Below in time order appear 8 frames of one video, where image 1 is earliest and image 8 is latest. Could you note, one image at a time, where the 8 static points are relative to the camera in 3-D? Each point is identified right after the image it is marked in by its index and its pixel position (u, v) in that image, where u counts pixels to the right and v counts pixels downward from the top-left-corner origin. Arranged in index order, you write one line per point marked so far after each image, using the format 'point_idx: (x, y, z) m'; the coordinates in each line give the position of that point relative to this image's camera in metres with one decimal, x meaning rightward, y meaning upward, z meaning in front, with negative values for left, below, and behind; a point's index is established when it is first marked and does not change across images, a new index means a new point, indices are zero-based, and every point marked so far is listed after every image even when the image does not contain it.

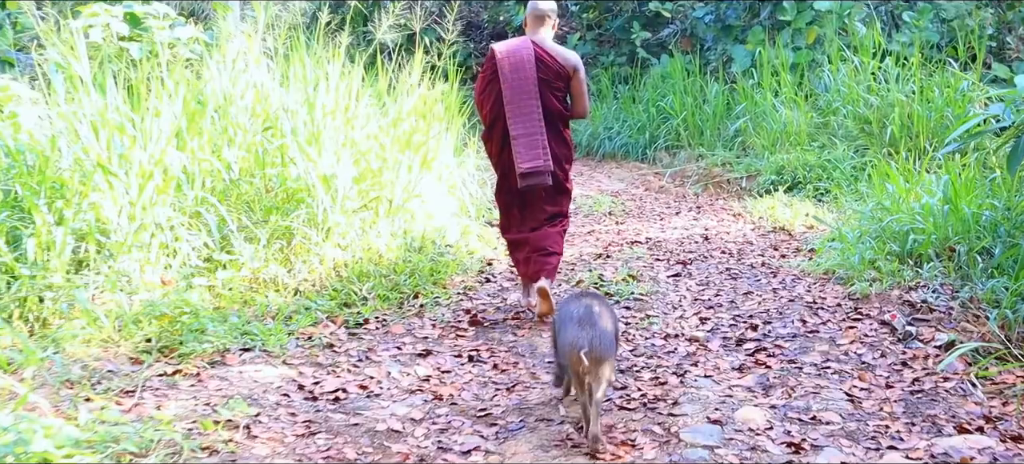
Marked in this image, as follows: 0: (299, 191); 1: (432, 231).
0: (-0.8, +0.1, +4.5) m
1: (-0.3, 0.0, +4.9) m
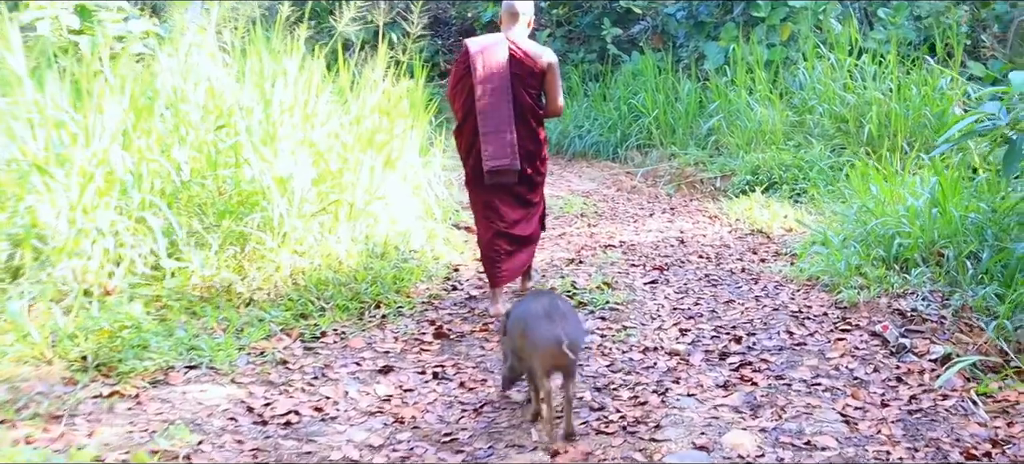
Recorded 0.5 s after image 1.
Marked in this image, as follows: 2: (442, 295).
0: (-0.9, +0.1, +4.2) m
1: (-0.4, 0.0, +4.6) m
2: (-0.2, -0.2, +4.2) m
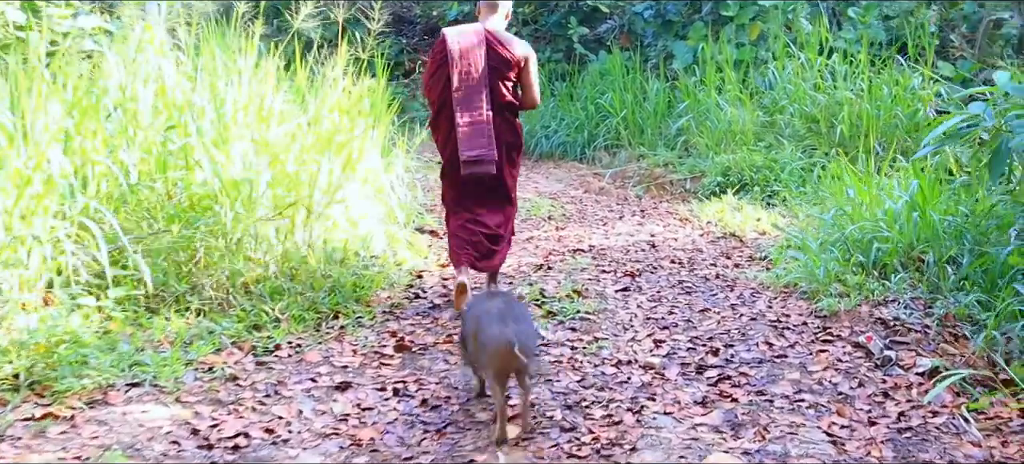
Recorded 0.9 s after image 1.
0: (-1.0, +0.1, +4.0) m
1: (-0.6, 0.0, +4.4) m
2: (-0.3, -0.2, +4.0) m
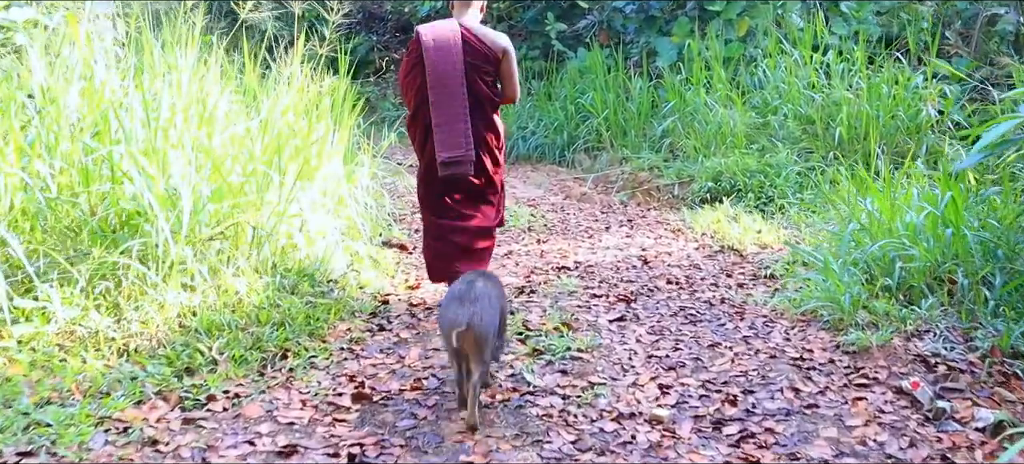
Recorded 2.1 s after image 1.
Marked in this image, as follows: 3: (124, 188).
0: (-1.0, 0.0, +3.4) m
1: (-0.6, -0.1, +3.9) m
2: (-0.4, -0.3, +3.4) m
3: (-1.1, +0.1, +3.4) m
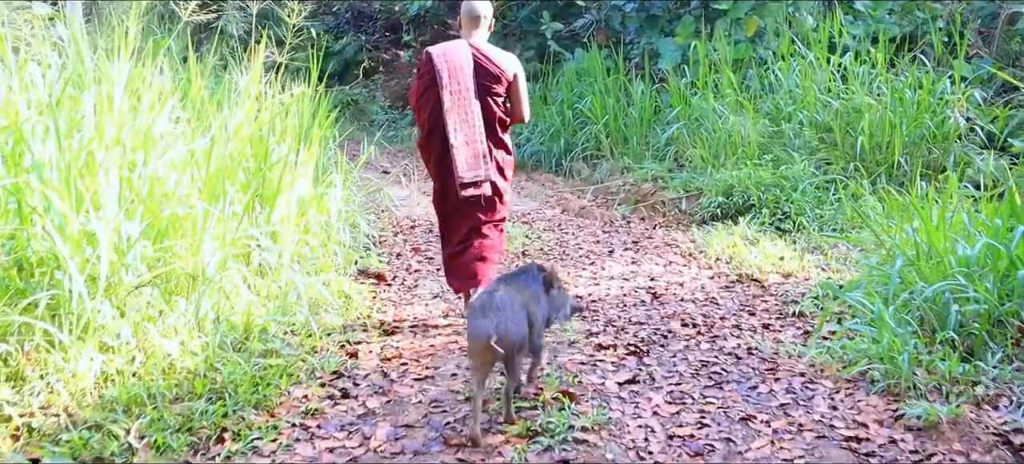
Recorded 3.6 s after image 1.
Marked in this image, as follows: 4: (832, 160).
0: (-1.1, -0.1, +2.8) m
1: (-0.6, -0.2, +3.3) m
2: (-0.4, -0.4, +2.8) m
3: (-1.1, 0.0, +2.8) m
4: (+1.7, +0.4, +6.8) m
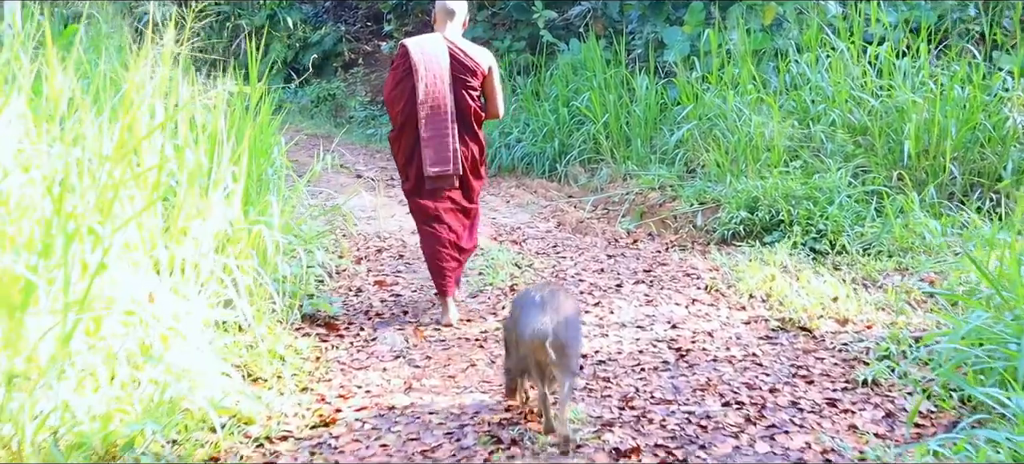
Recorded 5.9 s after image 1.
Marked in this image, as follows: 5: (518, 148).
0: (-1.1, -0.2, +1.9) m
1: (-0.7, -0.3, +2.3) m
2: (-0.5, -0.5, +1.9) m
3: (-1.1, -0.1, +1.8) m
4: (+1.7, +0.3, +5.8) m
5: (0.0, +0.5, +7.6) m
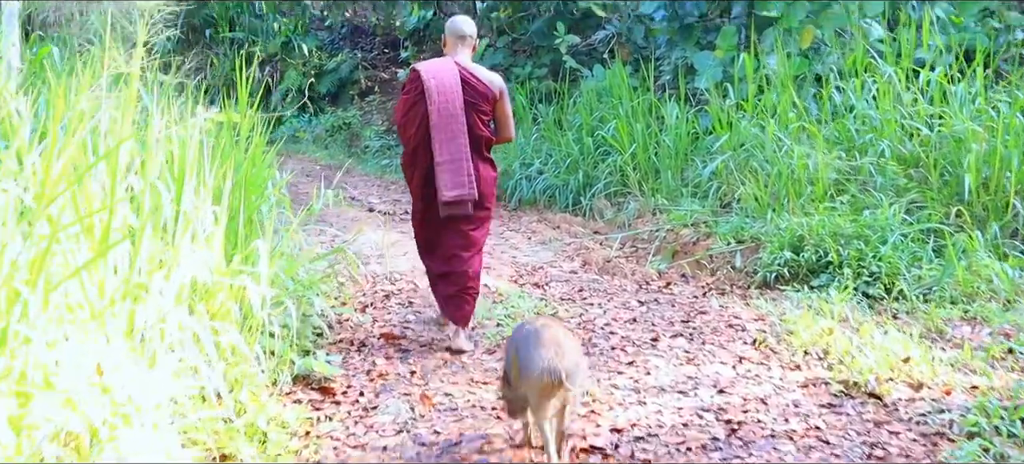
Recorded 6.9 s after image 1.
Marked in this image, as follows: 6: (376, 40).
0: (-1.1, -0.3, +1.4) m
1: (-0.6, -0.4, +1.8) m
2: (-0.4, -0.6, +1.4) m
3: (-1.1, -0.2, +1.4) m
4: (+1.8, +0.1, +5.3) m
5: (+0.2, +0.3, +7.1) m
6: (-1.1, +1.5, +9.9) m
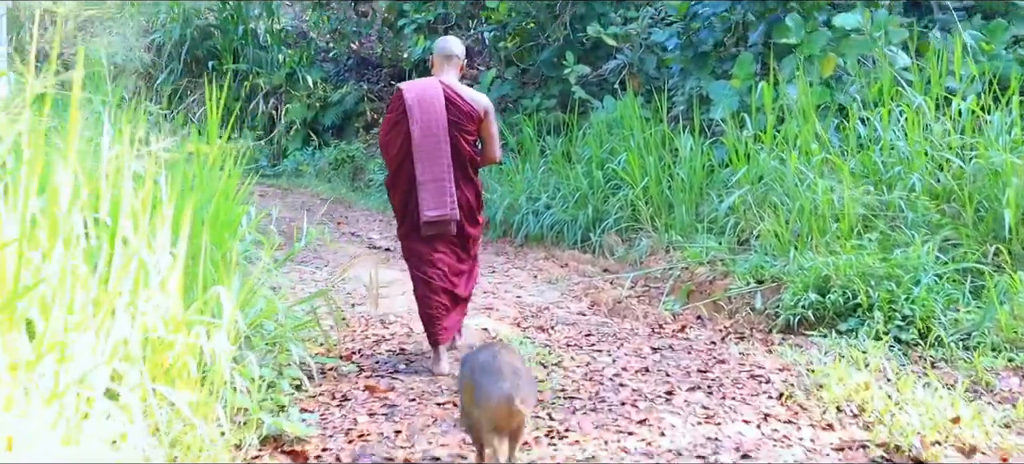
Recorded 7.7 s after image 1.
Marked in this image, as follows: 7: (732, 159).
0: (-1.1, -0.3, +1.0) m
1: (-0.7, -0.5, +1.5) m
2: (-0.5, -0.6, +1.0) m
3: (-1.1, -0.2, +1.0) m
4: (+1.8, 0.0, +4.9) m
5: (+0.2, +0.1, +6.8) m
6: (-1.1, +1.2, +9.6) m
7: (+1.1, +0.3, +6.0) m
